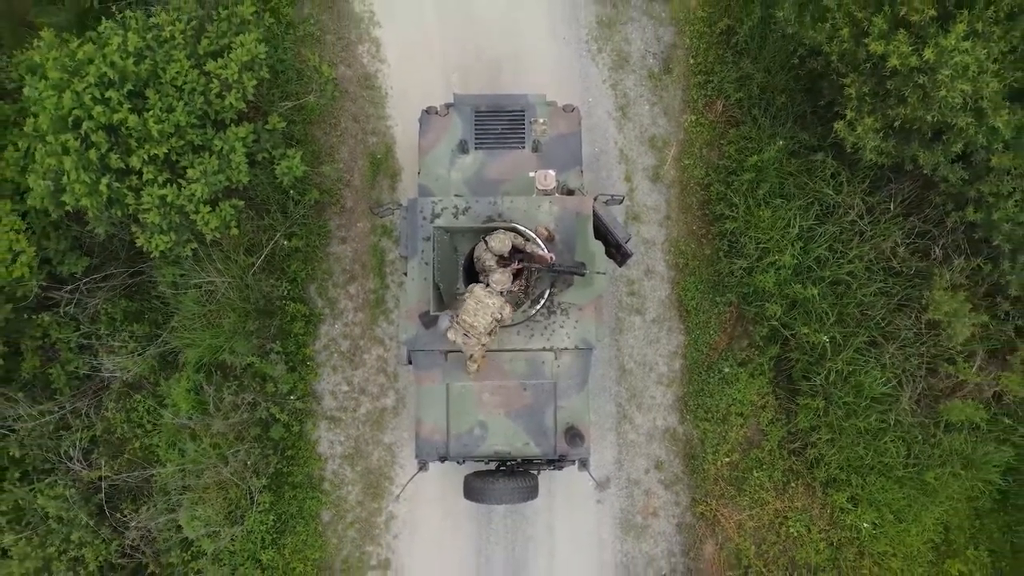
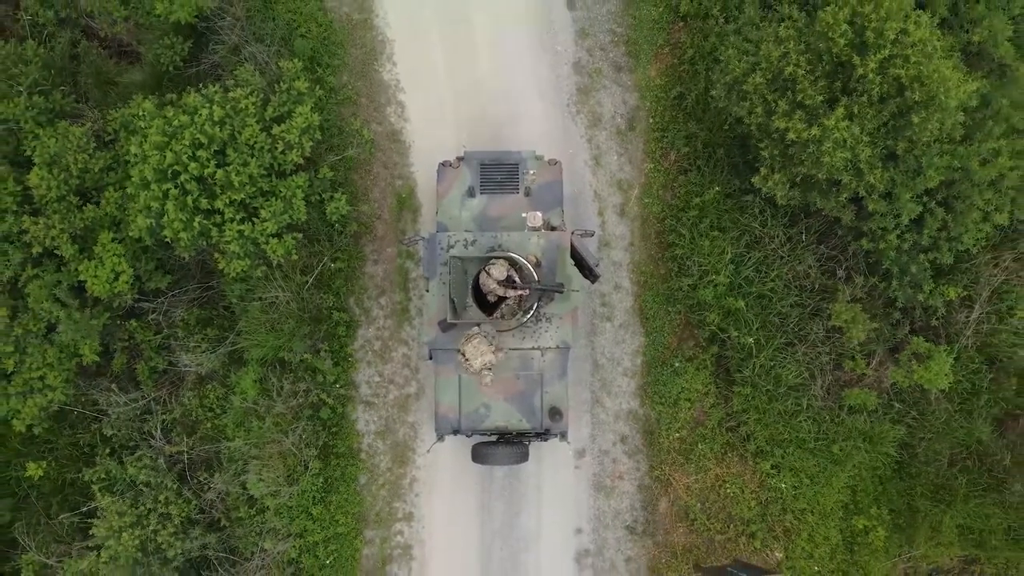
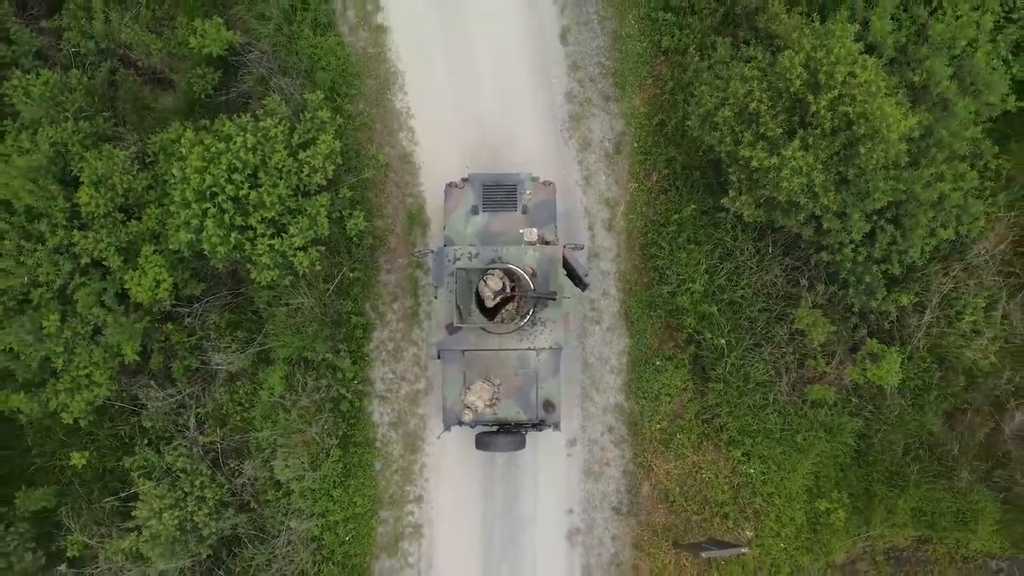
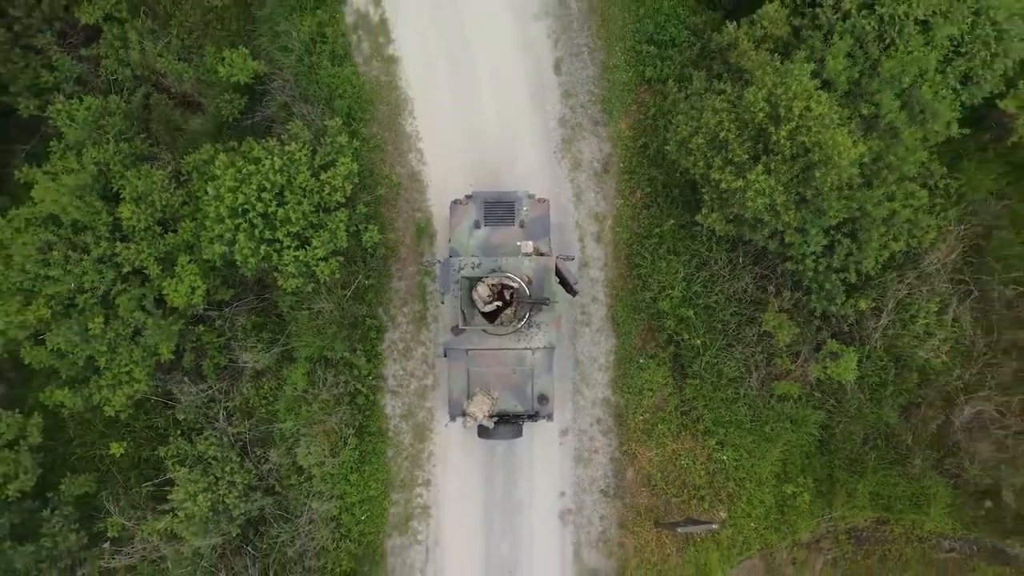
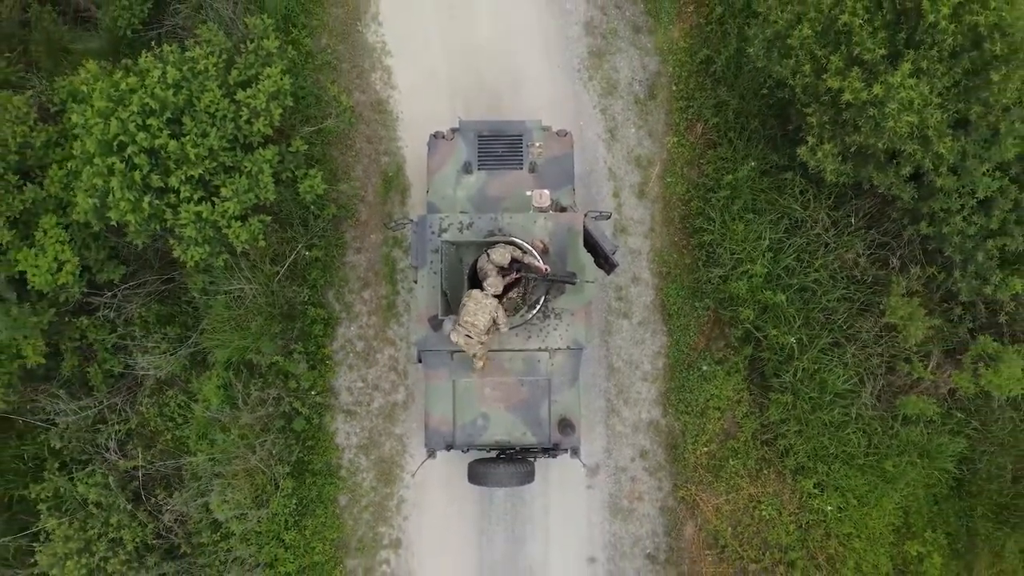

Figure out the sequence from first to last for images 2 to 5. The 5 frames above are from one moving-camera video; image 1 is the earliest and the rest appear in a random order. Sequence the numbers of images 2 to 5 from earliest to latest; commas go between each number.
5, 2, 3, 4
